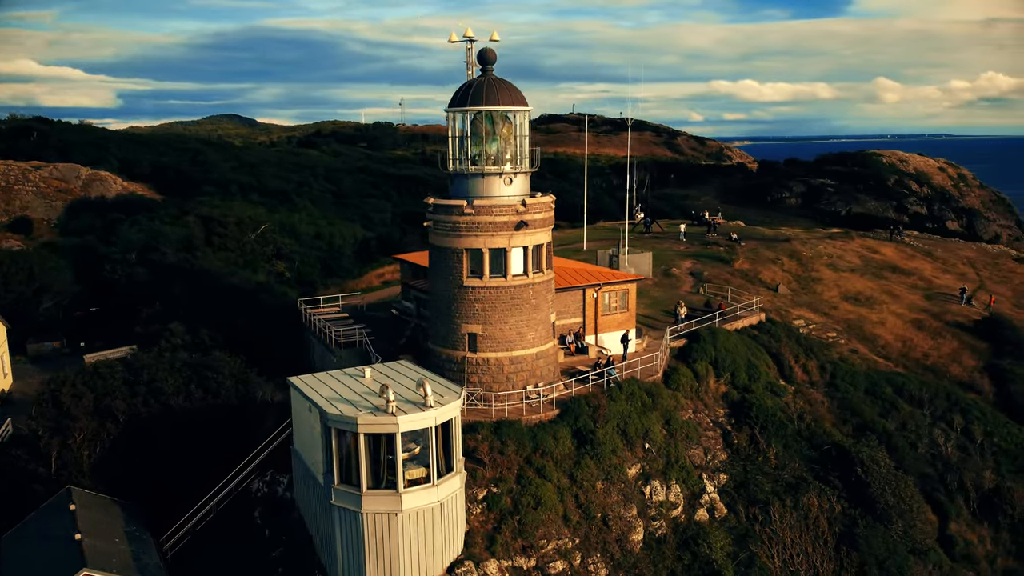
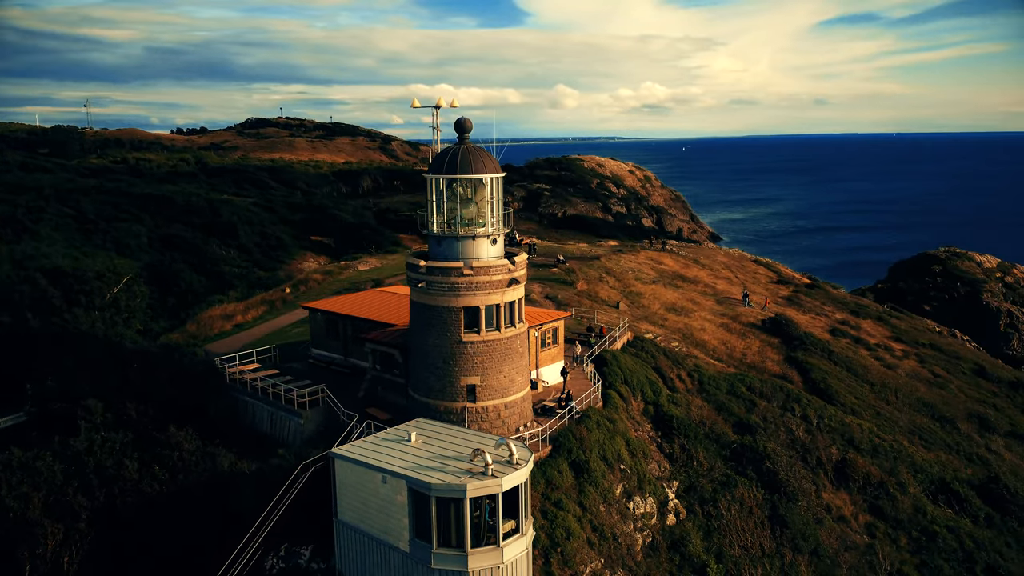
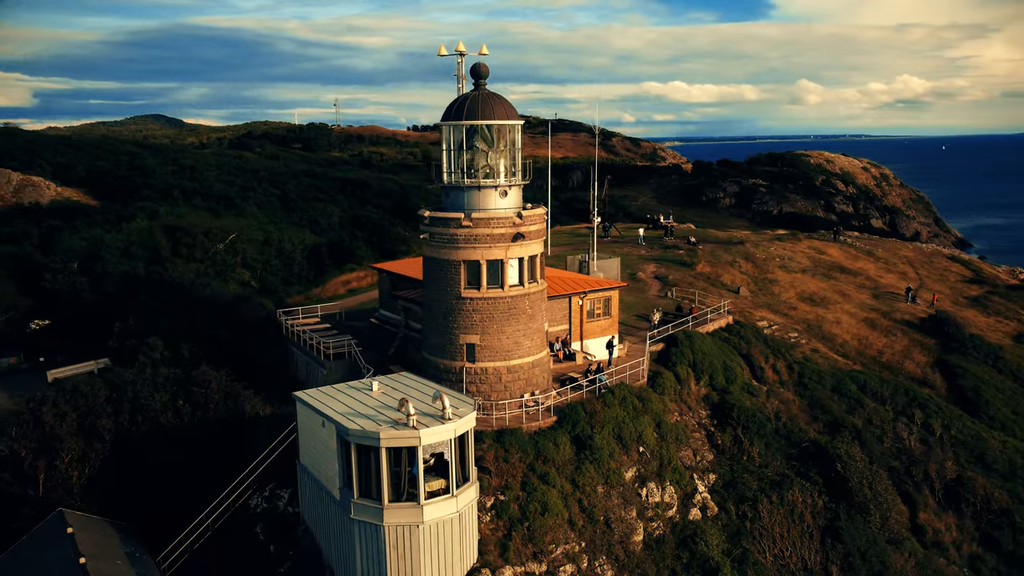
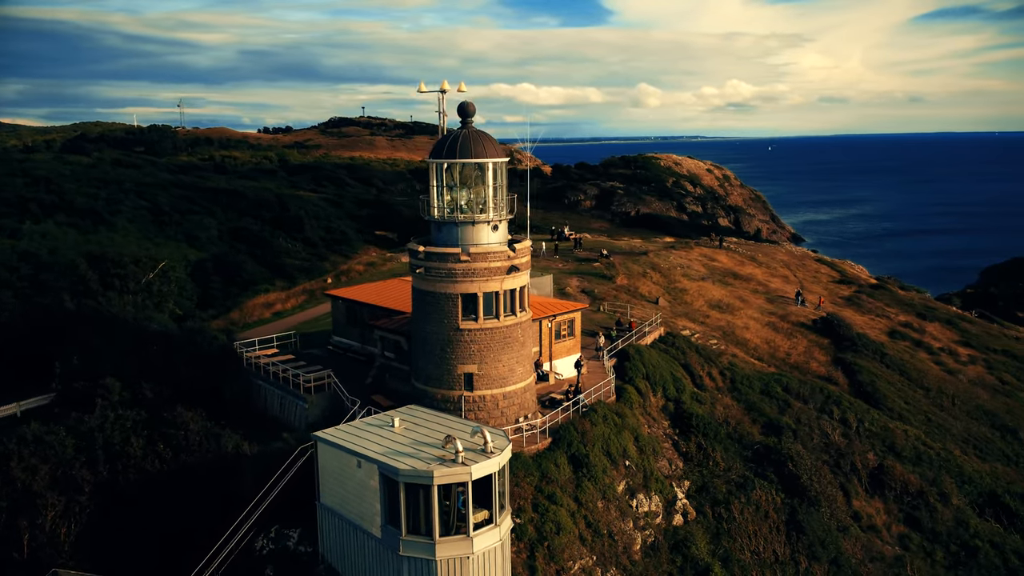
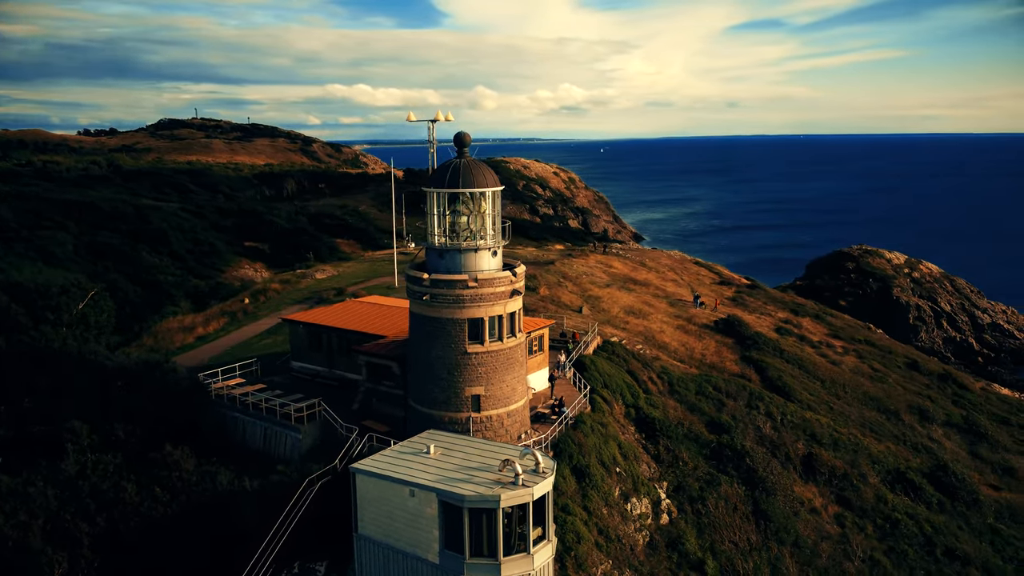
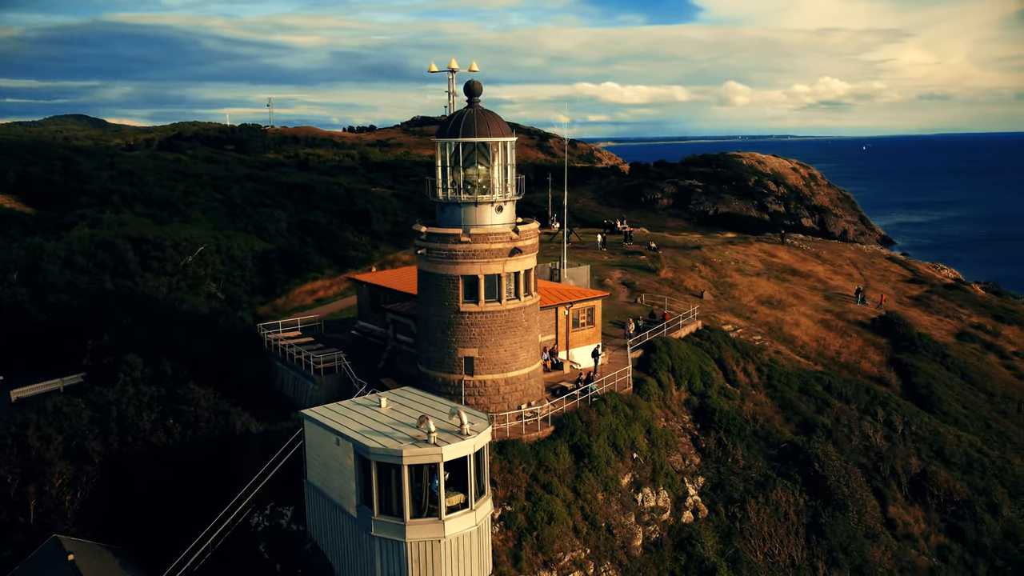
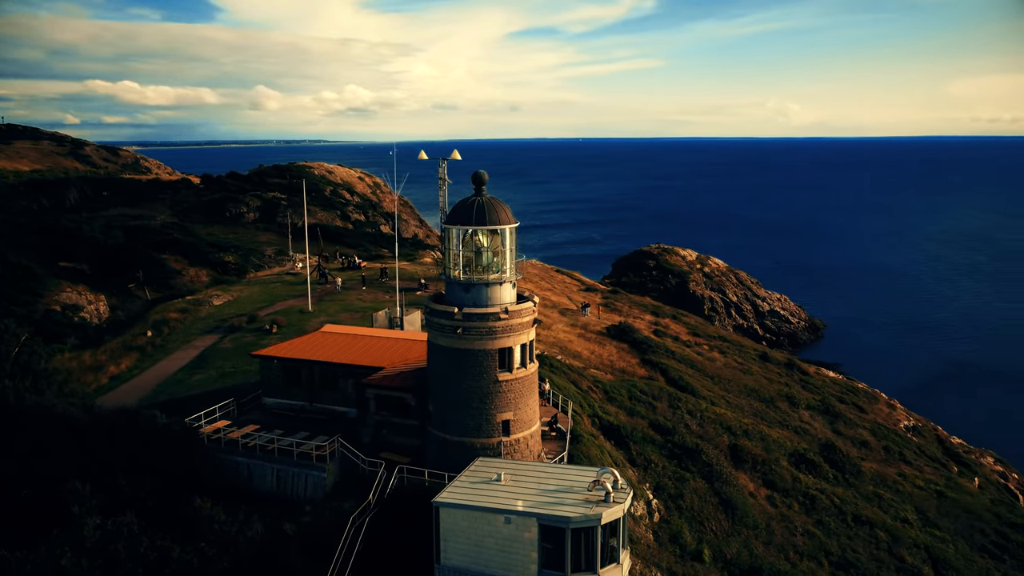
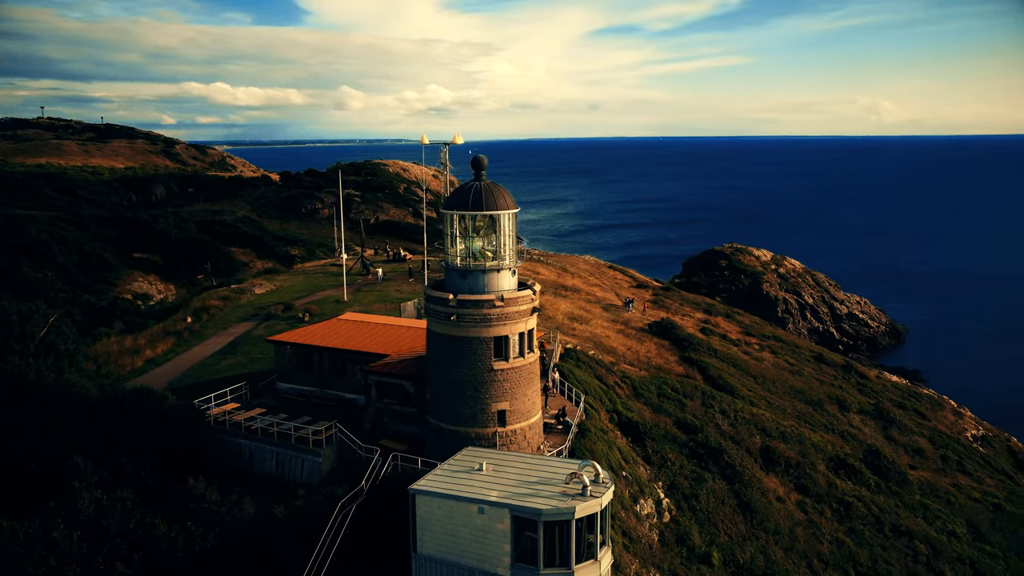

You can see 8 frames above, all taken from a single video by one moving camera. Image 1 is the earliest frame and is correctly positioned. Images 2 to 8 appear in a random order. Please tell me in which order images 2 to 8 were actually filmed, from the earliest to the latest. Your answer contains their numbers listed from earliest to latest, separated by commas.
3, 6, 4, 2, 5, 8, 7
